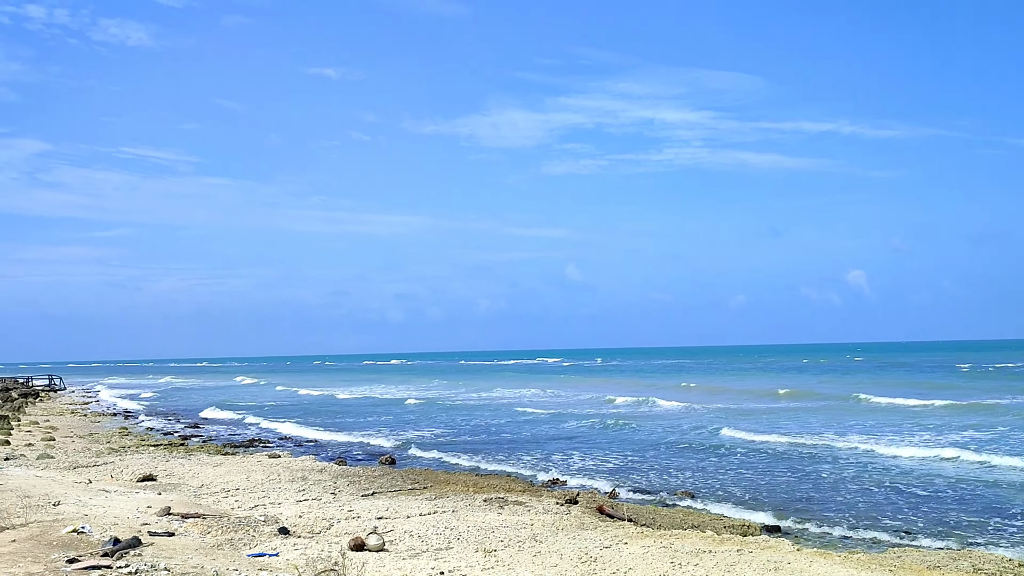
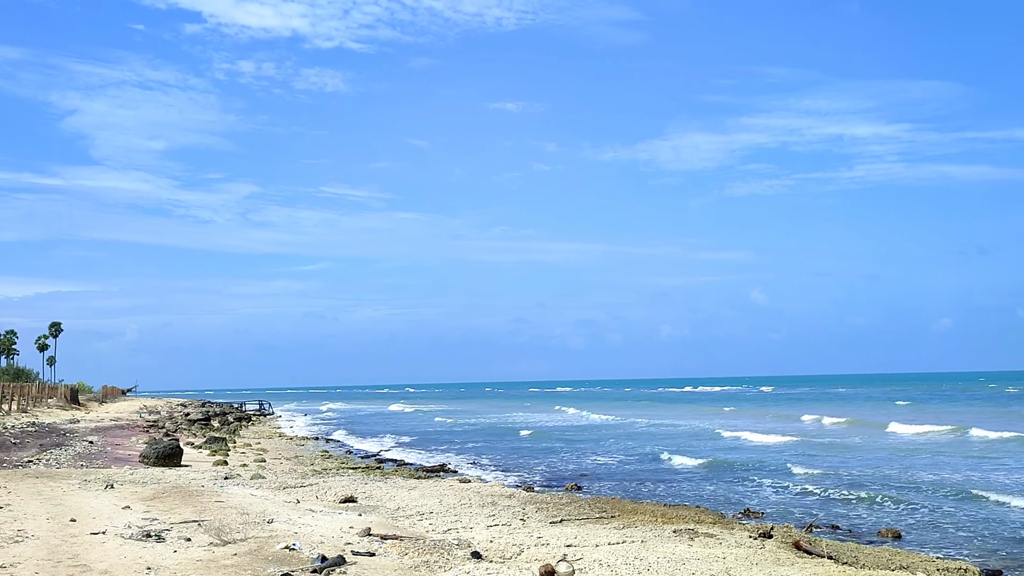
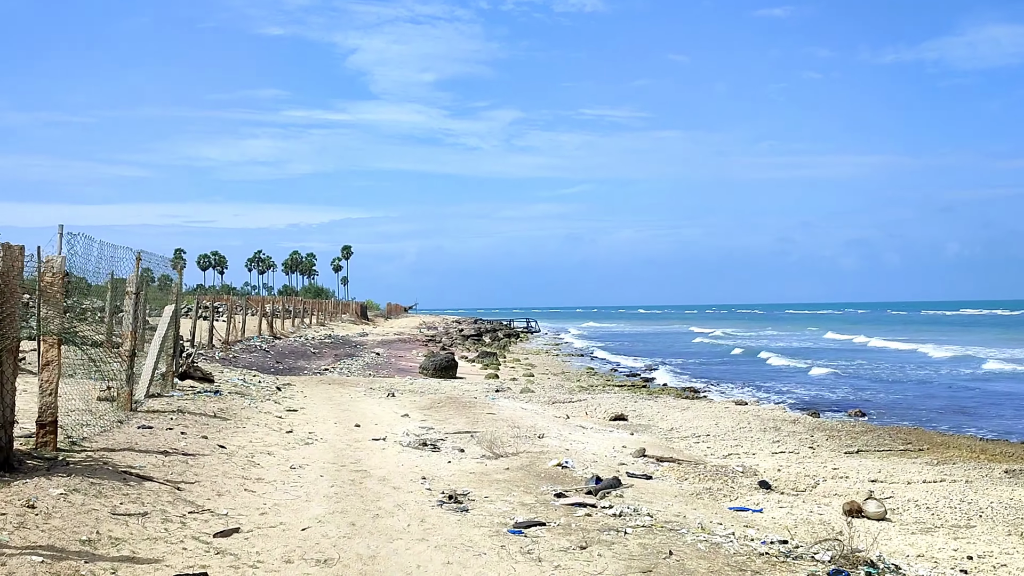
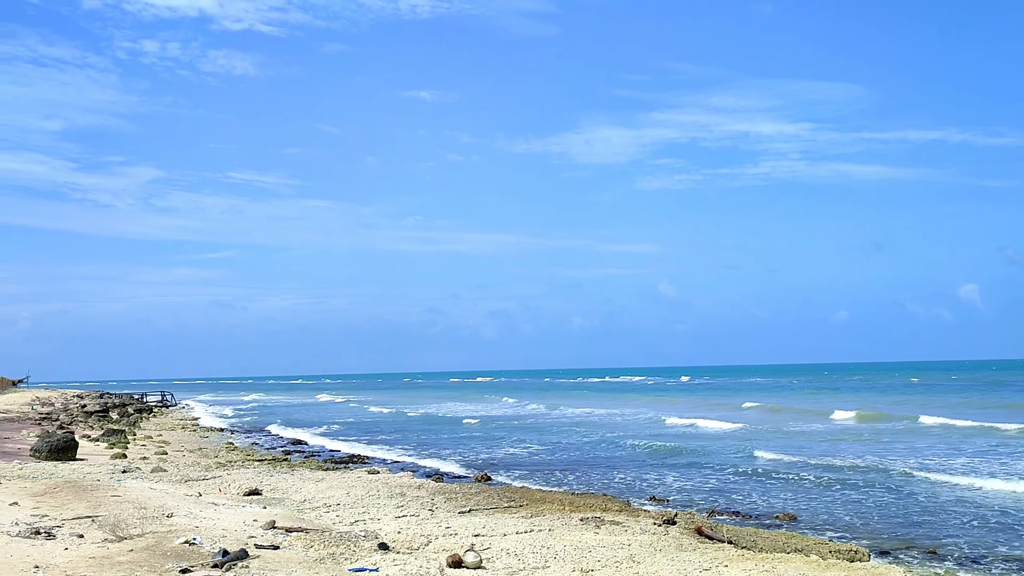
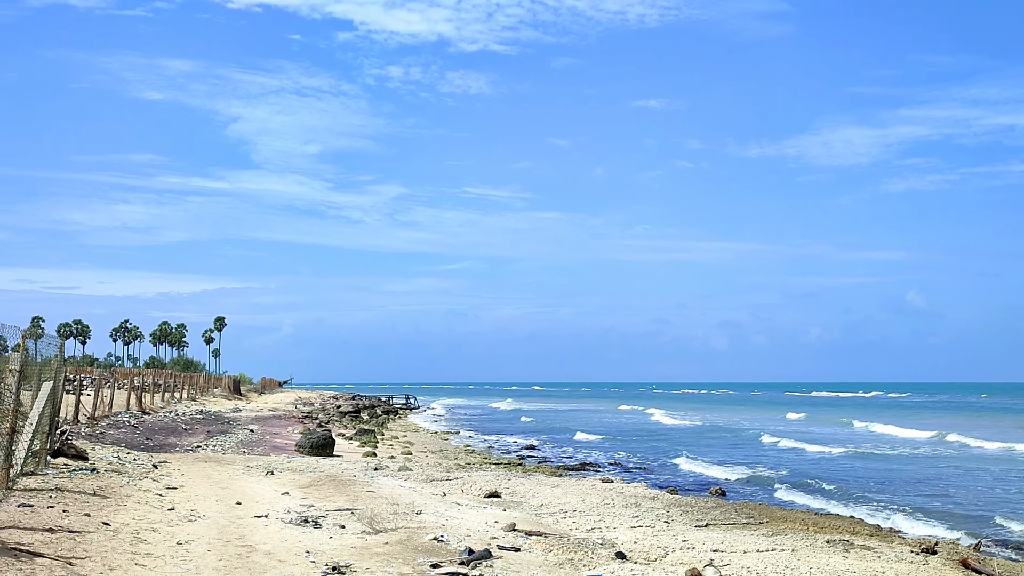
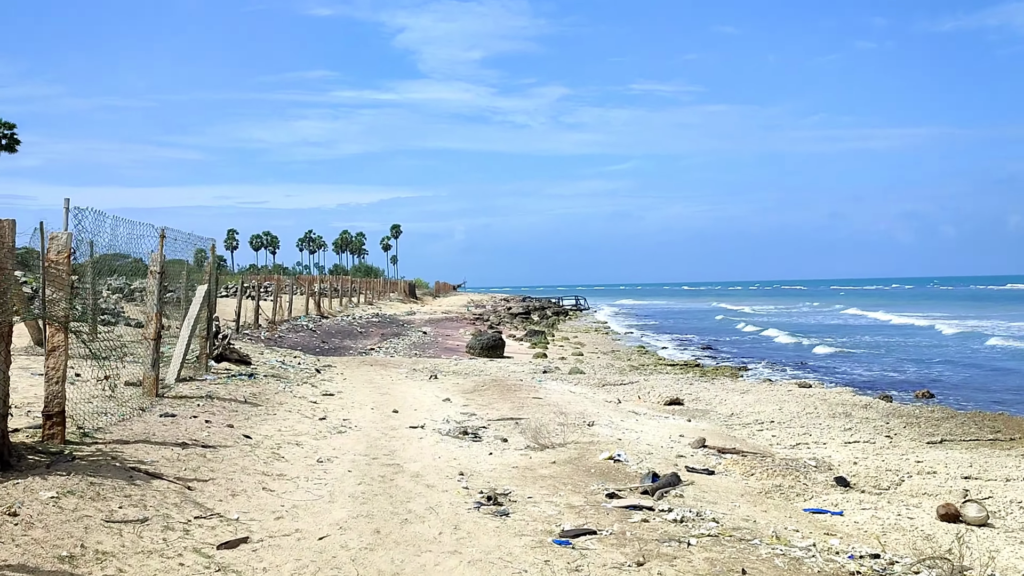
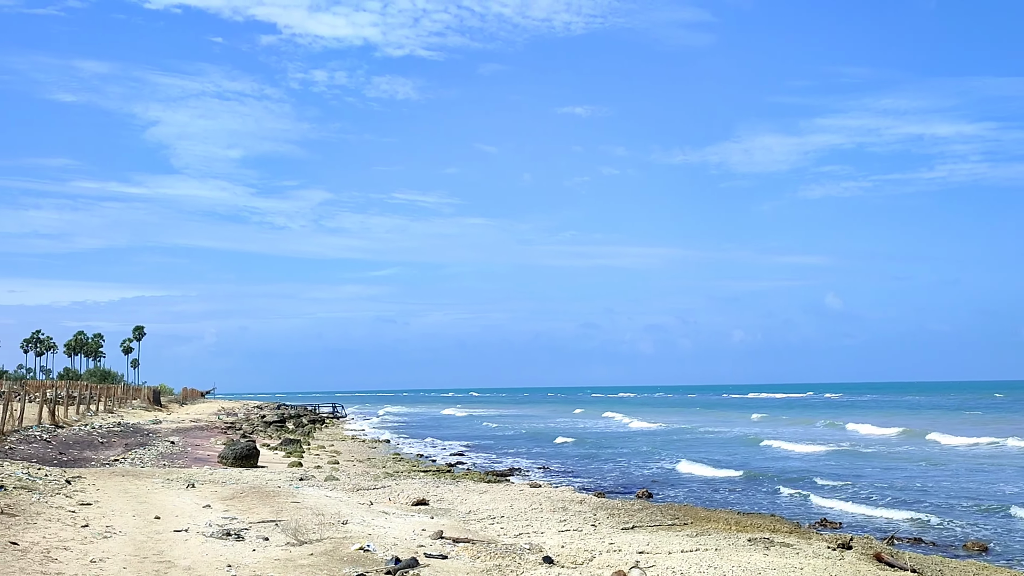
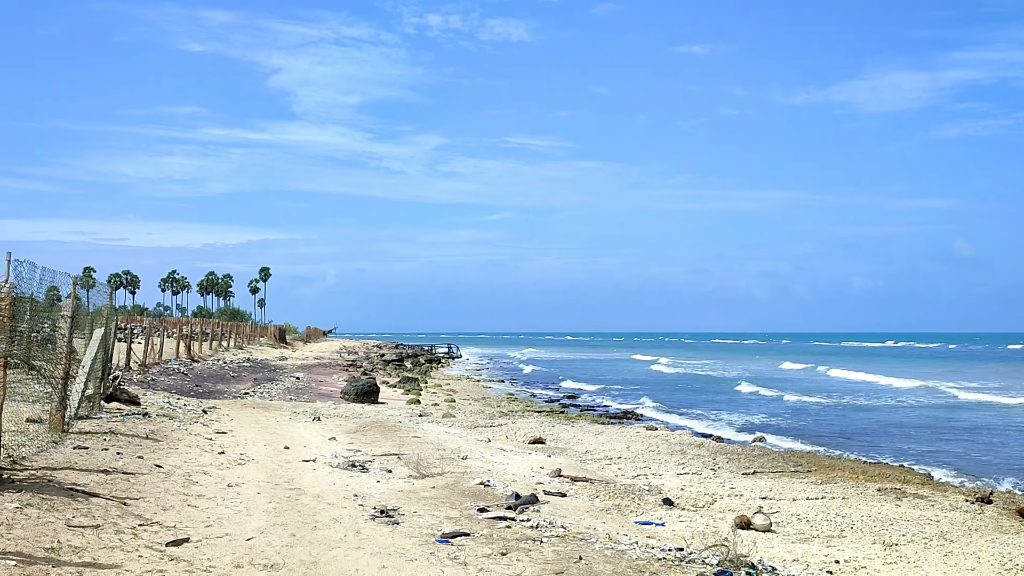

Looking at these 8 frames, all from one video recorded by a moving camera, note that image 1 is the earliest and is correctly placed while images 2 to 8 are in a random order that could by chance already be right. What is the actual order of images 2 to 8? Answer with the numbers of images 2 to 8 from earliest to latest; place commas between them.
4, 2, 7, 5, 8, 3, 6
